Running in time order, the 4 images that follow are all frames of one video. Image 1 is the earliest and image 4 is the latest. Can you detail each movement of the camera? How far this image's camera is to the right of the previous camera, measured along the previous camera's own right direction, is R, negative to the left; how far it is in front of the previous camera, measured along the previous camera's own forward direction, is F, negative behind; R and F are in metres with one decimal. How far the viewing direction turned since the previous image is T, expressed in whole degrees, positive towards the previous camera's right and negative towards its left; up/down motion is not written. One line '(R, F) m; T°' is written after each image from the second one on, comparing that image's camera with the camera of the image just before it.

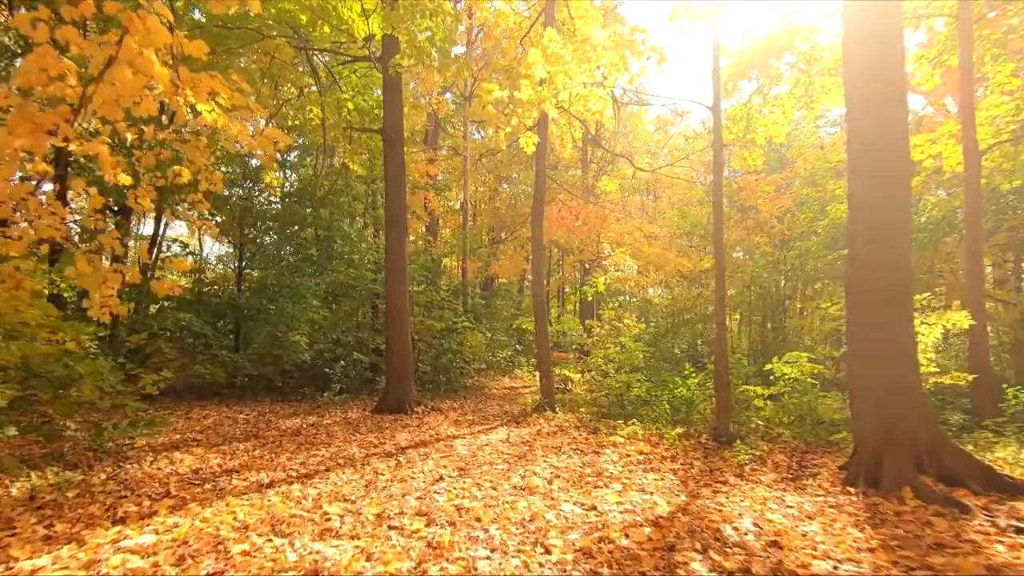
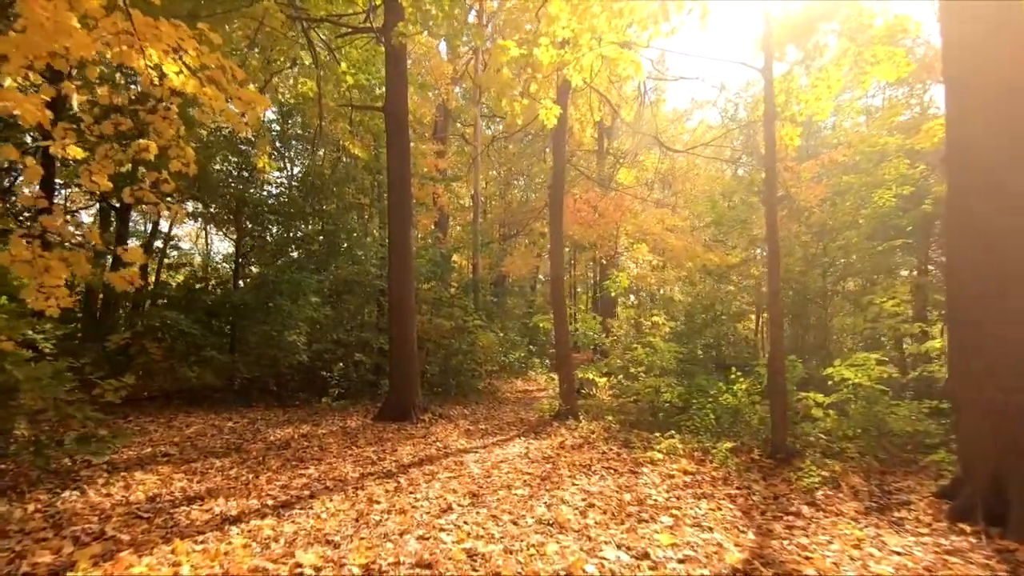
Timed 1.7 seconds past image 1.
(-0.1, +1.0) m; -1°
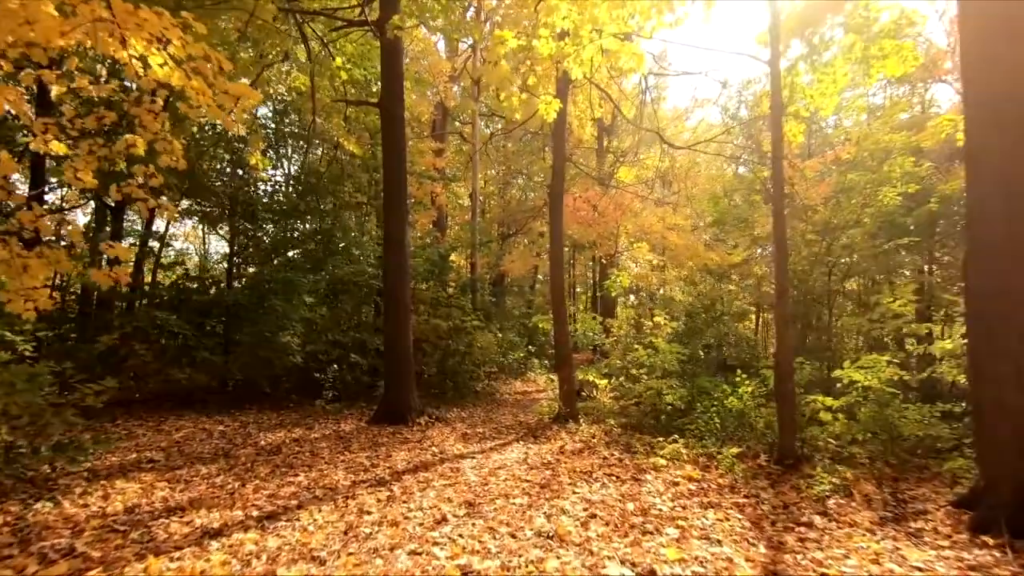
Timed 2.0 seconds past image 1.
(0.0, +0.2) m; 0°
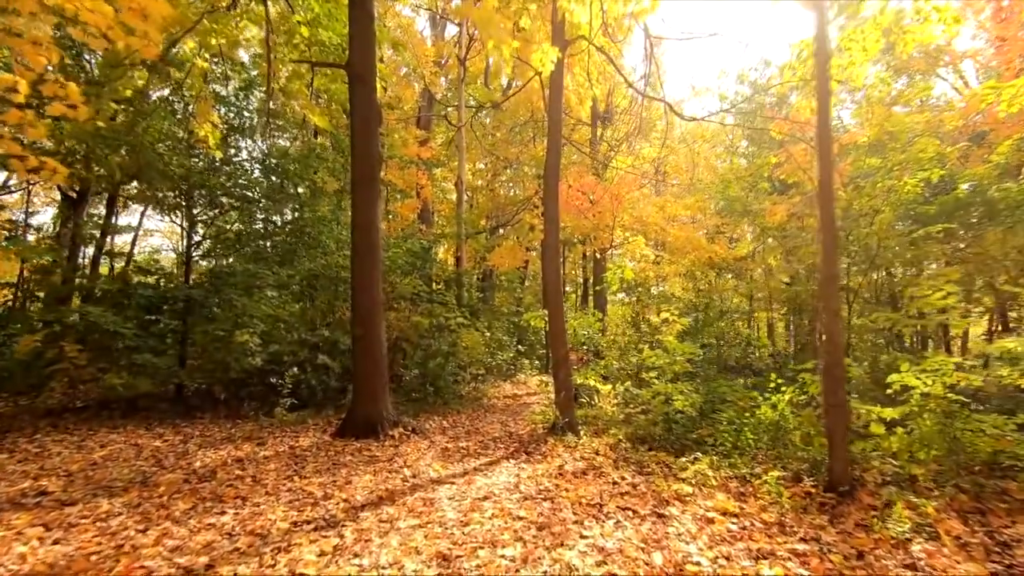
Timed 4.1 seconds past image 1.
(0.0, +1.2) m; +1°
